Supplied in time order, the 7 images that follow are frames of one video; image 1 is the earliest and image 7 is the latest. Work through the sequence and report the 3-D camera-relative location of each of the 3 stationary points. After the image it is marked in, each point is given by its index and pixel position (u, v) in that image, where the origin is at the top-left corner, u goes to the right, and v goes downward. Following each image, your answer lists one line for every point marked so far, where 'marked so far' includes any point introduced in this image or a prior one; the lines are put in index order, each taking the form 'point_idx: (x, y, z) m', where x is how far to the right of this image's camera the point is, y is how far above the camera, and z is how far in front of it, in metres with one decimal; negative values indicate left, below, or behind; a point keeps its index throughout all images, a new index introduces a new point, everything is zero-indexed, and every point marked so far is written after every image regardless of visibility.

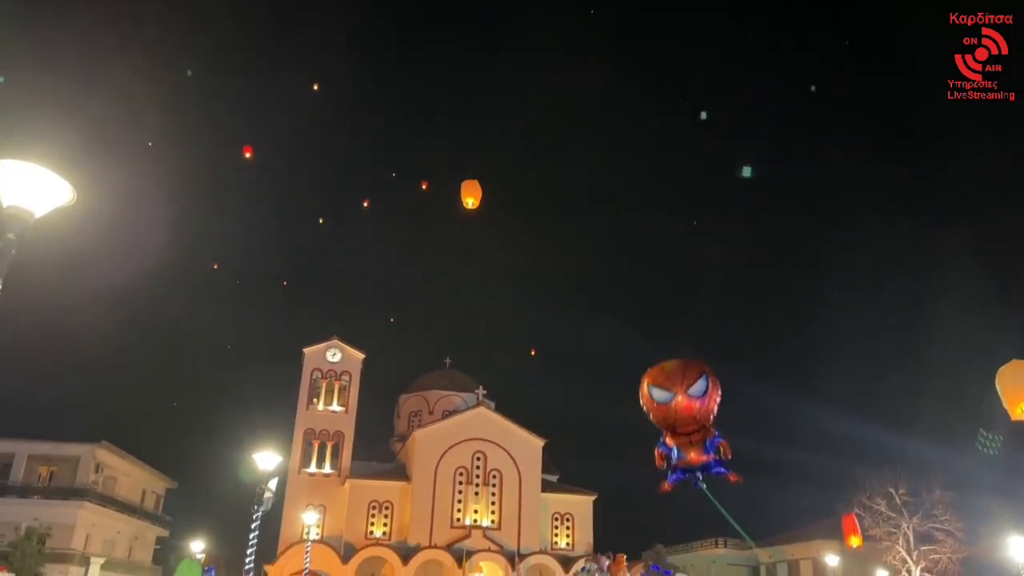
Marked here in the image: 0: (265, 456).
0: (-4.6, -3.2, +13.7) m
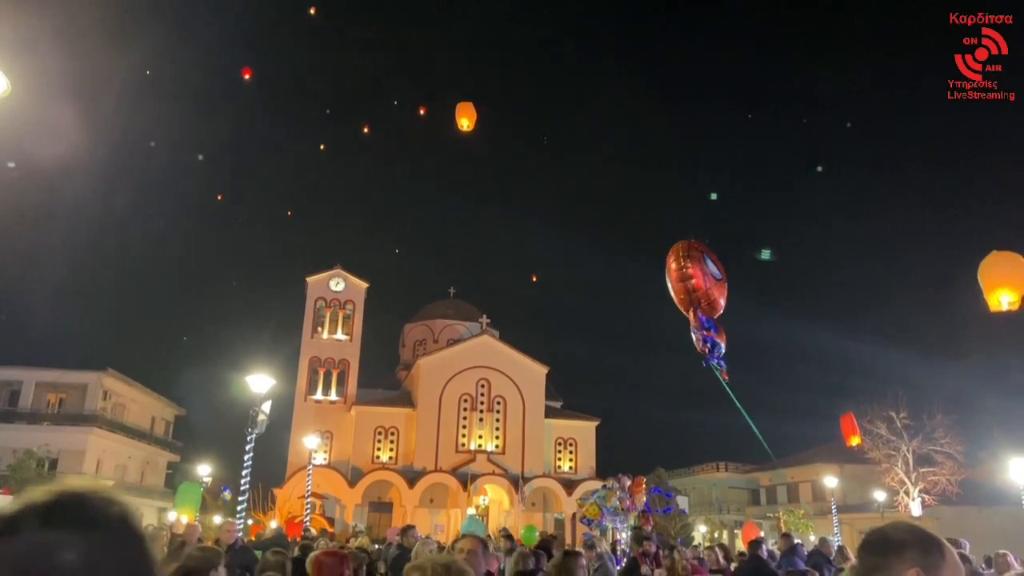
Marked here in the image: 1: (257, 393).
0: (-4.7, -1.7, +13.6) m
1: (-4.7, -2.0, +13.5) m
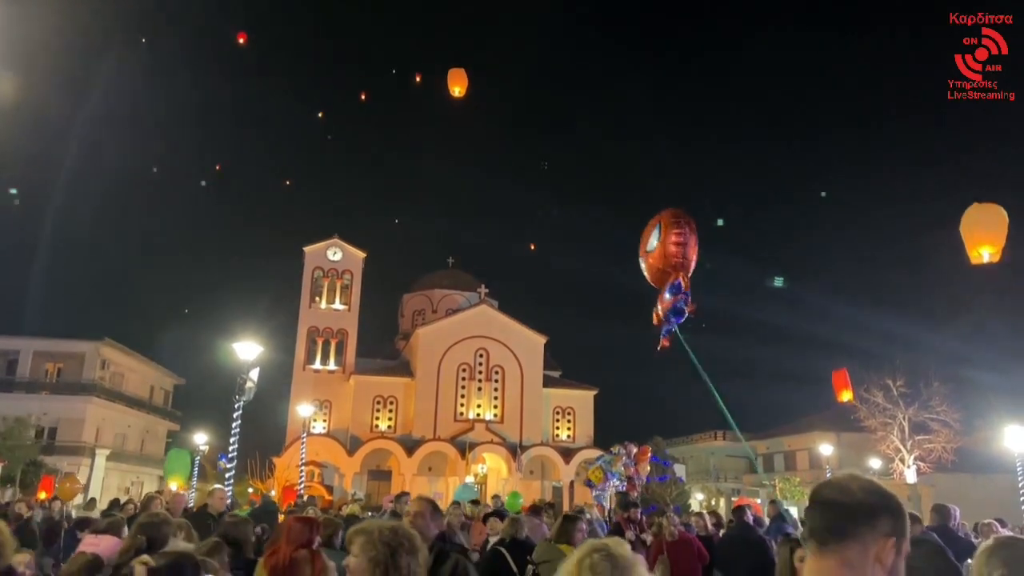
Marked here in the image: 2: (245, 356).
0: (-4.9, -1.1, +13.4) m
1: (-4.9, -1.3, +13.4) m
2: (-4.9, -1.3, +13.4) m
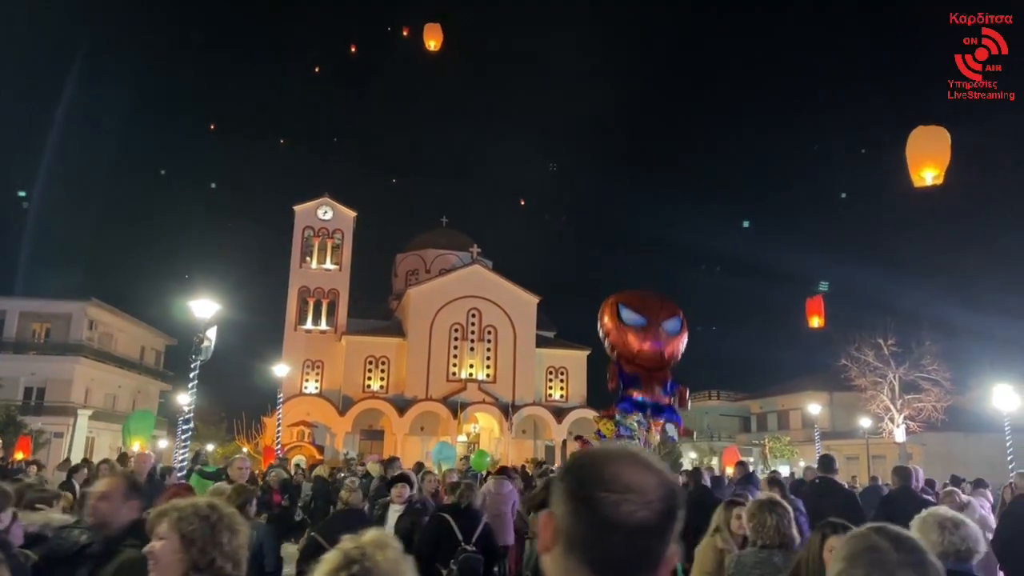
0: (-5.5, -0.3, +12.9) m
1: (-5.5, -0.5, +12.9) m
2: (-5.5, -0.5, +12.8) m
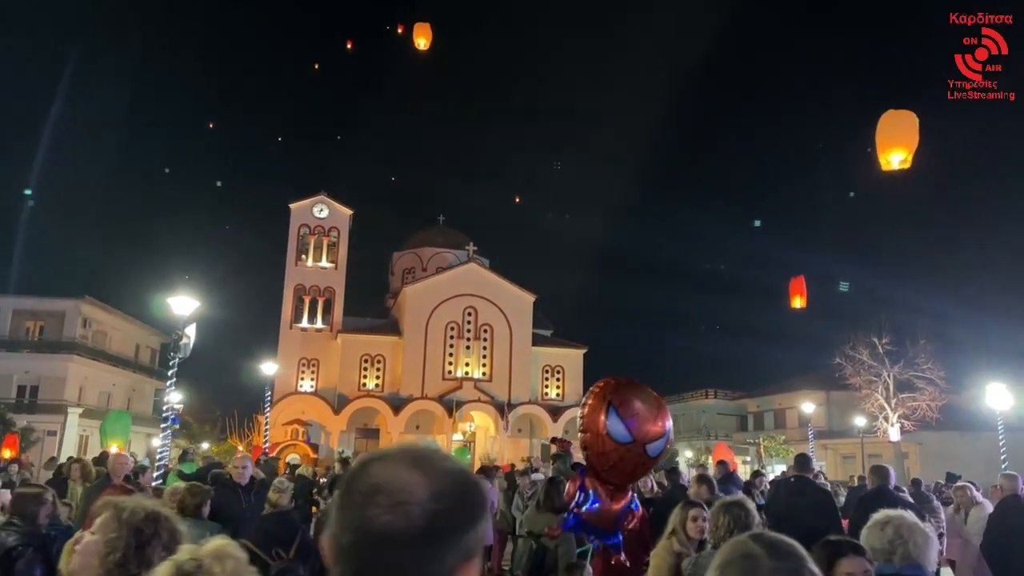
0: (-5.8, -0.2, +12.7) m
1: (-5.8, -0.5, +12.7) m
2: (-5.8, -0.4, +12.7) m
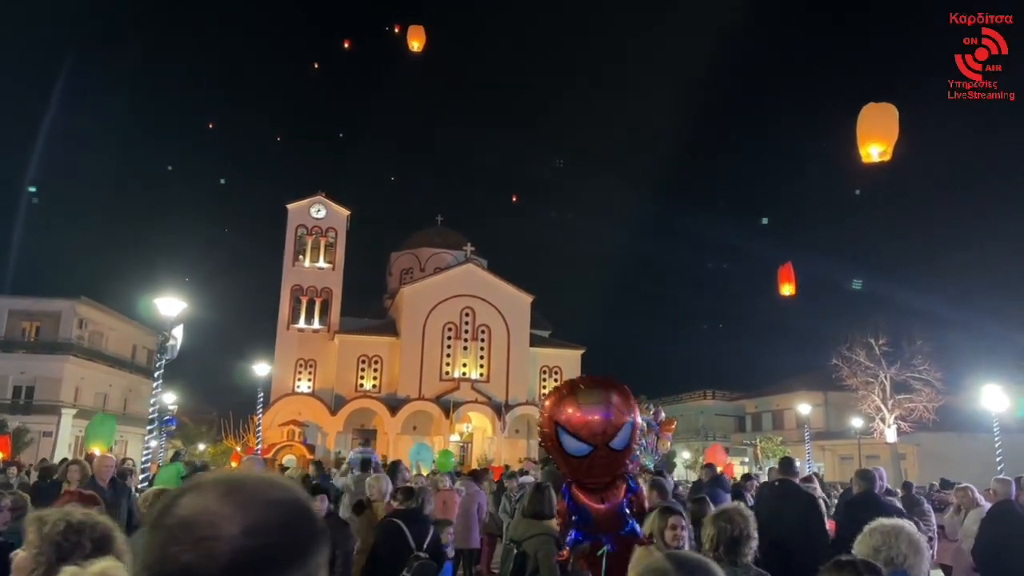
0: (-6.0, -0.2, +12.6) m
1: (-6.0, -0.5, +12.6) m
2: (-5.9, -0.4, +12.6) m
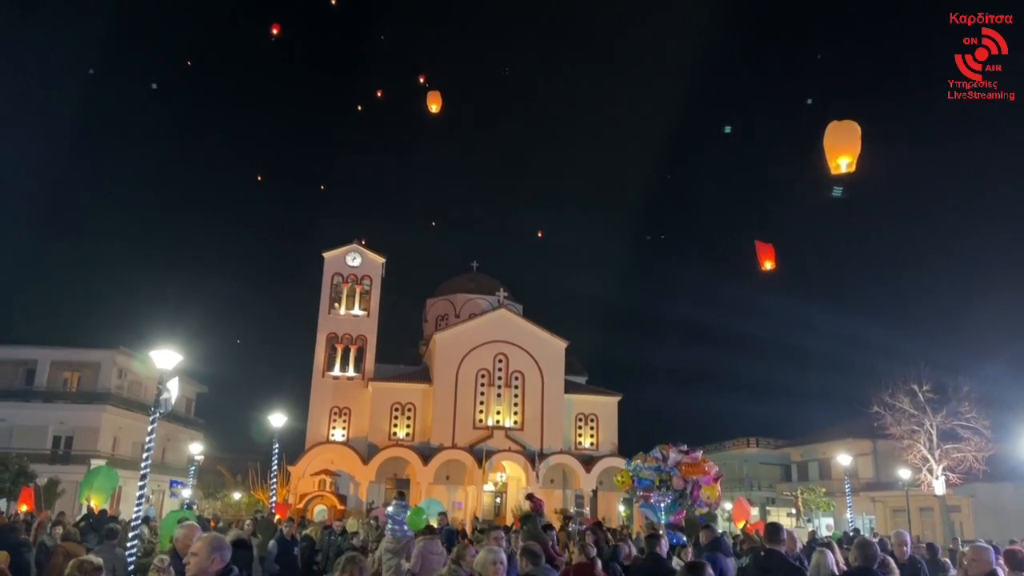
0: (-6.0, -1.1, +12.6) m
1: (-6.0, -1.4, +12.5) m
2: (-6.0, -1.3, +12.5) m
